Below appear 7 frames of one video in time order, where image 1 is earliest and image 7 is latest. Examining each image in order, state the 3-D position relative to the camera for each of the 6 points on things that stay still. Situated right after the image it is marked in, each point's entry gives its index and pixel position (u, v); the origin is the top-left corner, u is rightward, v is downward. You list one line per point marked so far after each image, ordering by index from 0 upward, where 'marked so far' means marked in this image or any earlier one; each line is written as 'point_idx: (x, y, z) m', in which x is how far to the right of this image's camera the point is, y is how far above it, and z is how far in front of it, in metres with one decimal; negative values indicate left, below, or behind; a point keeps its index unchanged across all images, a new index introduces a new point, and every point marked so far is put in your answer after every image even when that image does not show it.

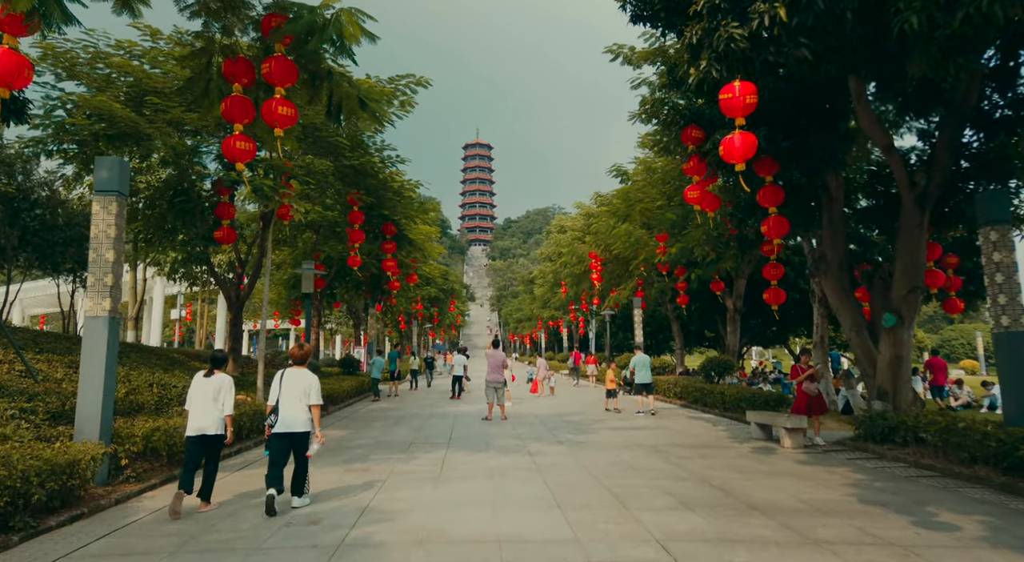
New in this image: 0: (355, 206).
0: (-3.8, +1.8, +14.2) m
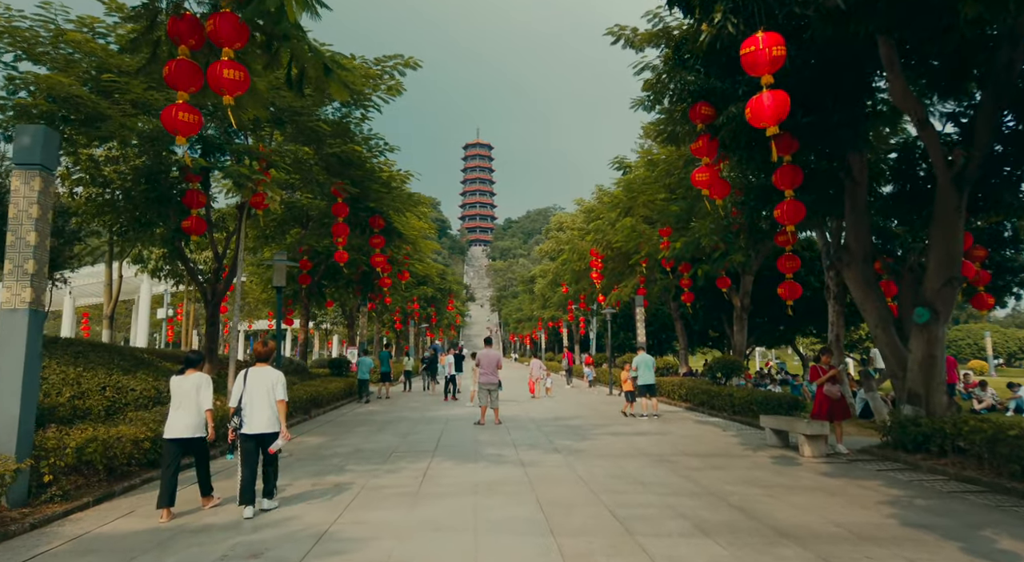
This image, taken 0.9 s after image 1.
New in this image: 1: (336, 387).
0: (-3.9, +1.9, +13.3) m
1: (-5.0, -3.0, +17.0) m
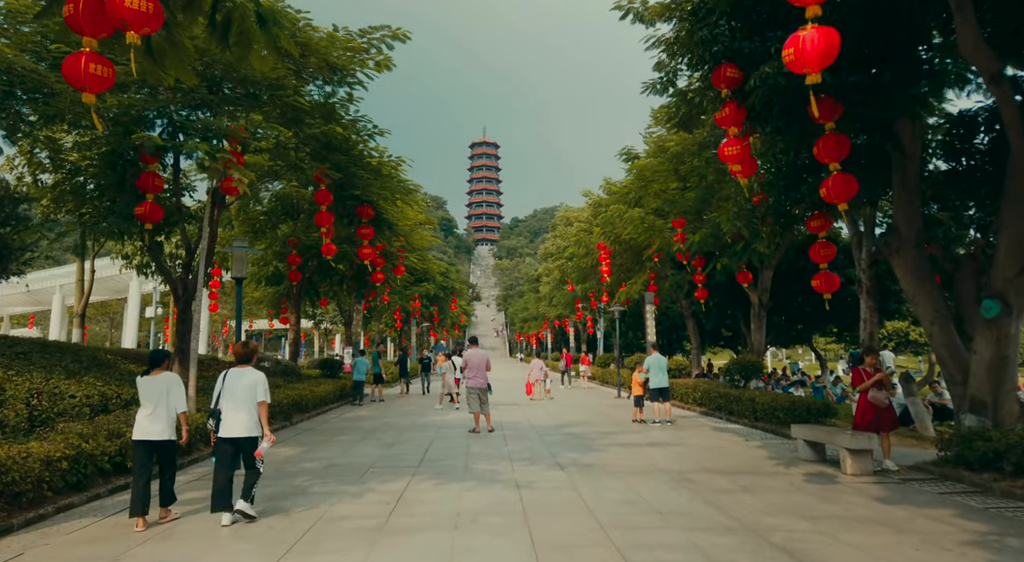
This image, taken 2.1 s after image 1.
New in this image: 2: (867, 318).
0: (-3.9, +2.0, +12.2) m
1: (-5.0, -2.9, +15.9) m
2: (+7.0, -0.7, +11.6) m
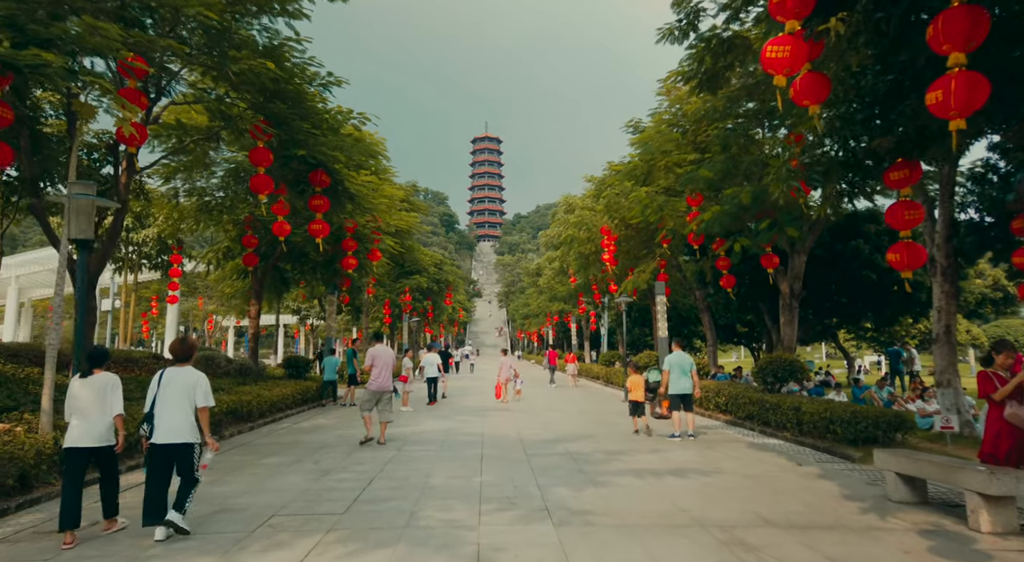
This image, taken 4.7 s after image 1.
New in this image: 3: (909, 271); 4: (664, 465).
0: (-4.2, +2.3, +9.9) m
1: (-5.2, -2.5, +13.6) m
2: (+6.7, -0.4, +9.2) m
3: (+4.7, +0.1, +7.0) m
4: (+1.9, -2.3, +7.3) m
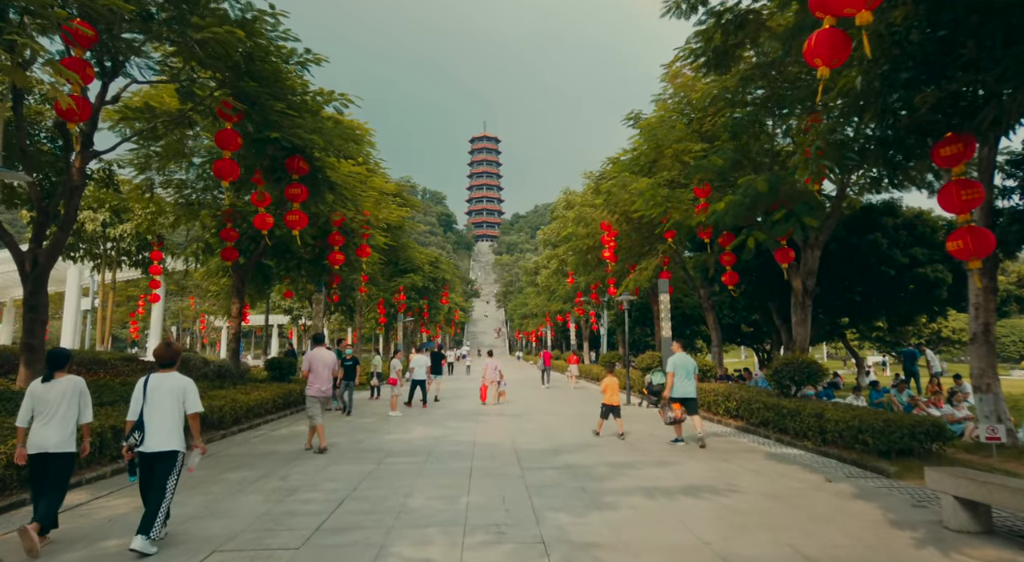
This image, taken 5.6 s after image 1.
0: (-4.3, +2.4, +9.0) m
1: (-5.3, -2.4, +12.7) m
2: (+6.6, -0.3, +8.4) m
3: (+4.6, +0.2, +6.1) m
4: (+1.8, -2.2, +6.4) m
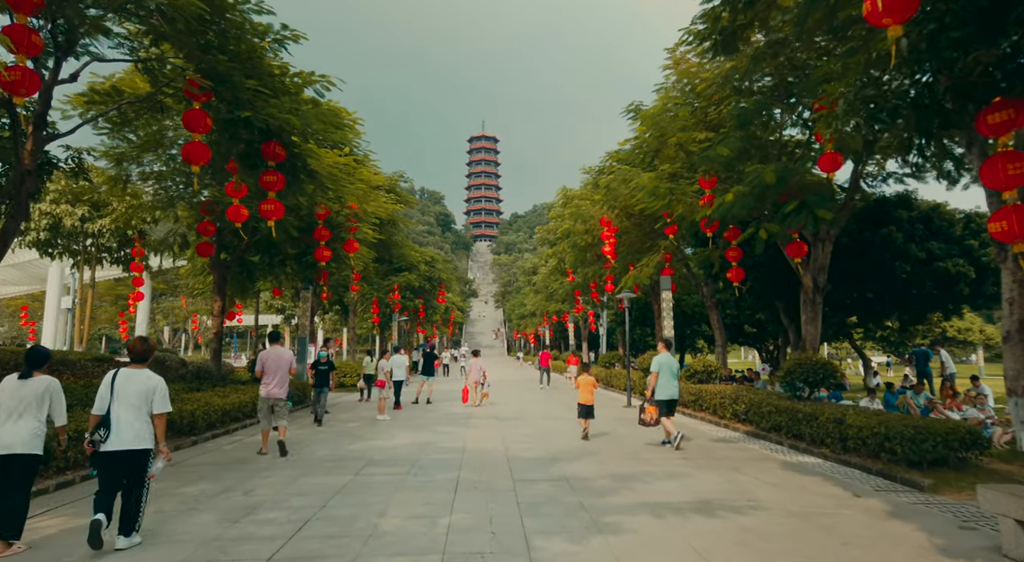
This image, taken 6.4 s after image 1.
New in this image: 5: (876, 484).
0: (-4.4, +2.5, +8.3) m
1: (-5.5, -2.4, +12.0) m
2: (+6.5, -0.2, +7.6) m
3: (+4.5, +0.3, +5.4) m
4: (+1.7, -2.1, +5.7) m
5: (+4.0, -2.2, +6.5) m
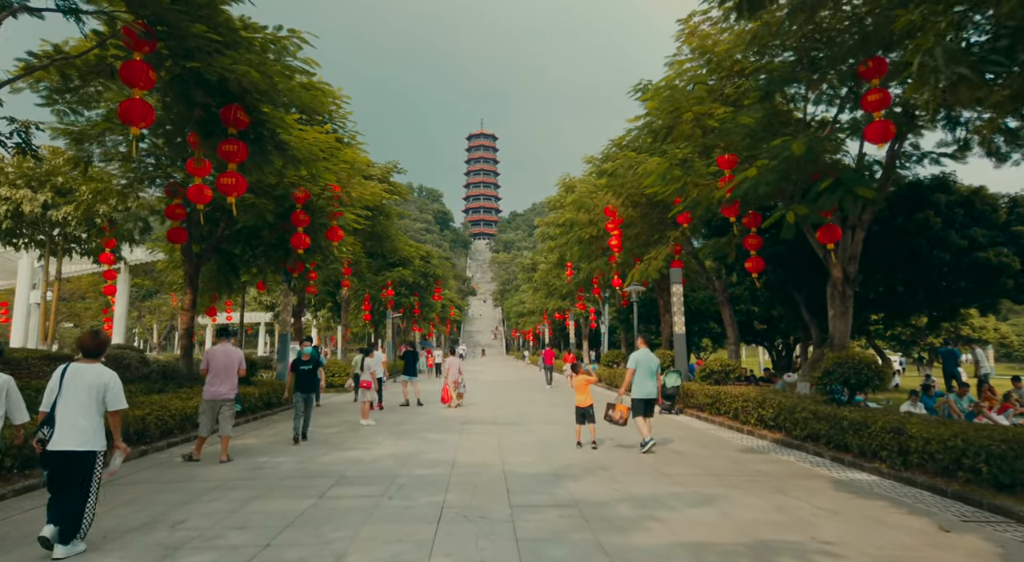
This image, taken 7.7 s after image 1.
0: (-4.4, +2.7, +7.0) m
1: (-5.5, -2.2, +10.7) m
2: (+6.5, 0.0, +6.4) m
3: (+4.5, +0.5, +4.2) m
4: (+1.7, -1.9, +4.4) m
5: (+4.0, -2.0, +5.3) m
